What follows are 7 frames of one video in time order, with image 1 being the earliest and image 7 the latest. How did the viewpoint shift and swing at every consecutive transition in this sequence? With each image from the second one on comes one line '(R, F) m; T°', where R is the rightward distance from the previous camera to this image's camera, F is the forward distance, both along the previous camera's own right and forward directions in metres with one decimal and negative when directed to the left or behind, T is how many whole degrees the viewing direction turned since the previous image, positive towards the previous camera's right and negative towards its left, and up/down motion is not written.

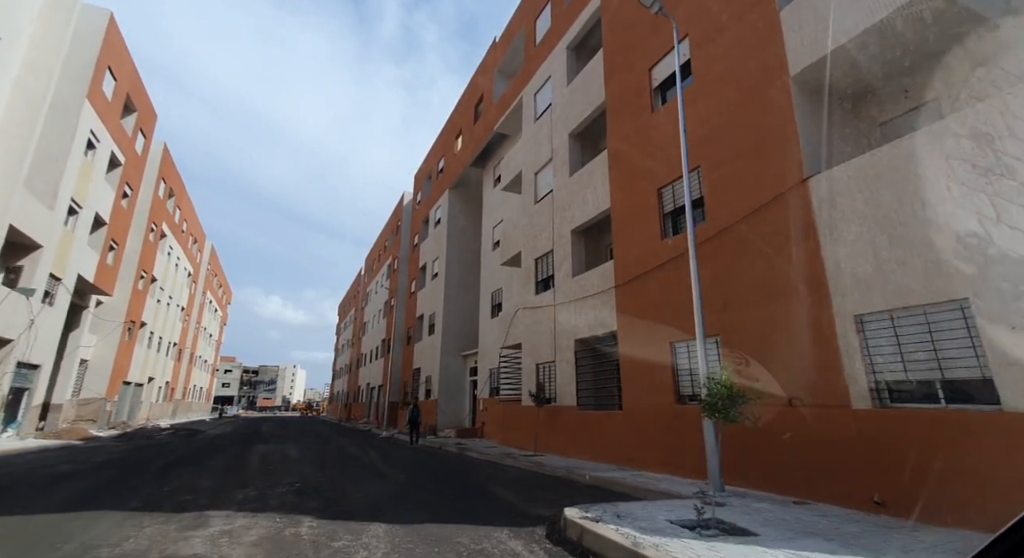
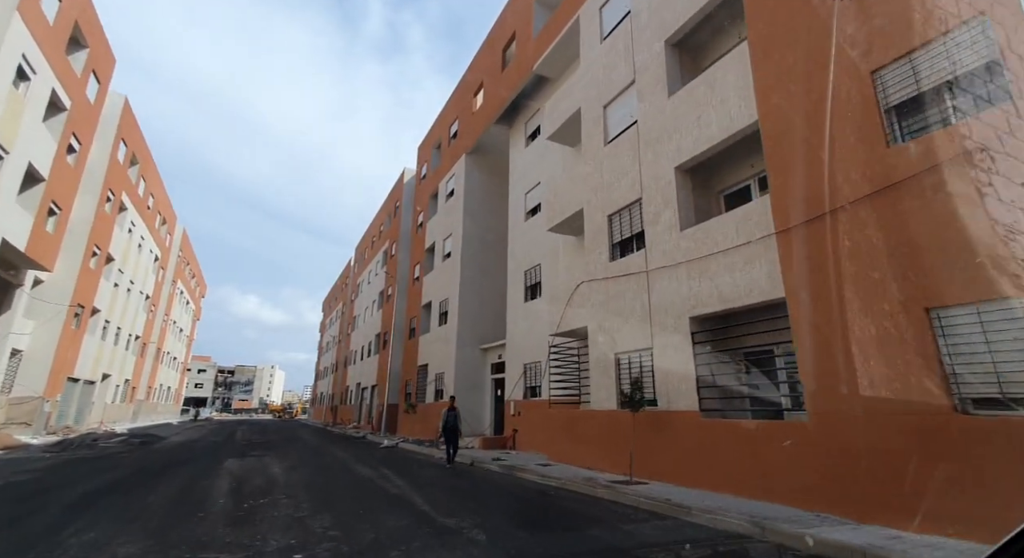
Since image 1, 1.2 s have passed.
(-1.9, +3.8) m; +2°
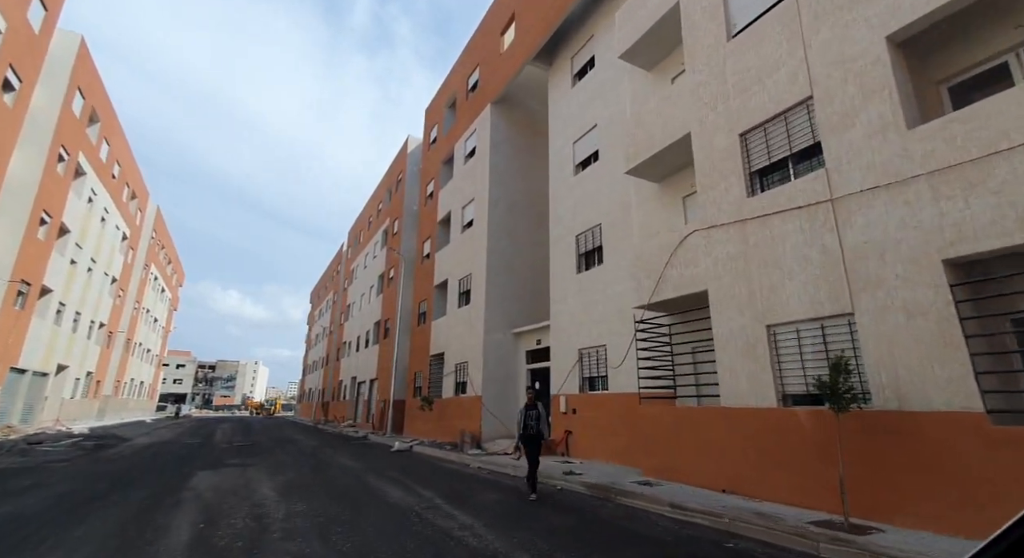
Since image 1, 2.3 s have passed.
(-1.7, +3.4) m; +2°
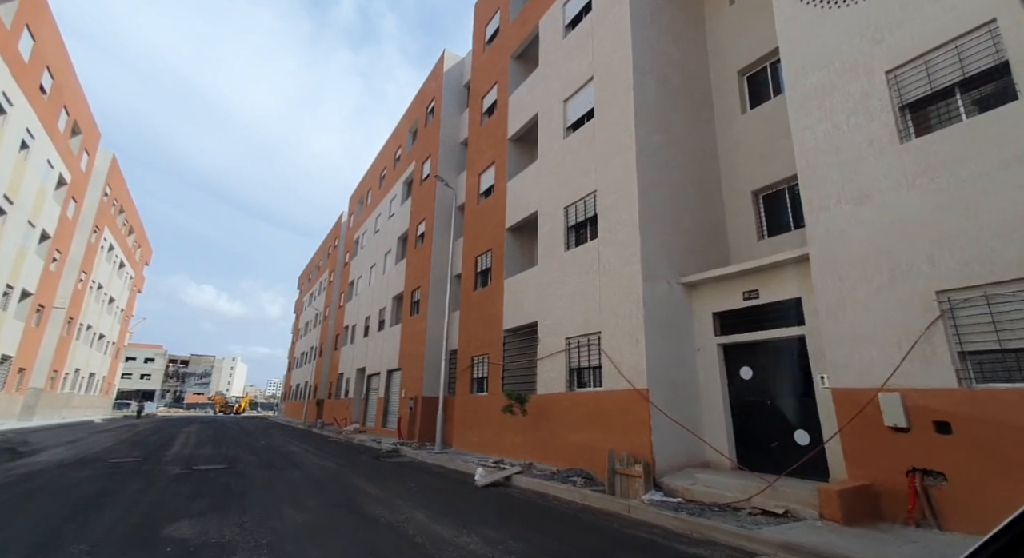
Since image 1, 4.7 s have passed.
(-3.7, +7.2) m; +2°
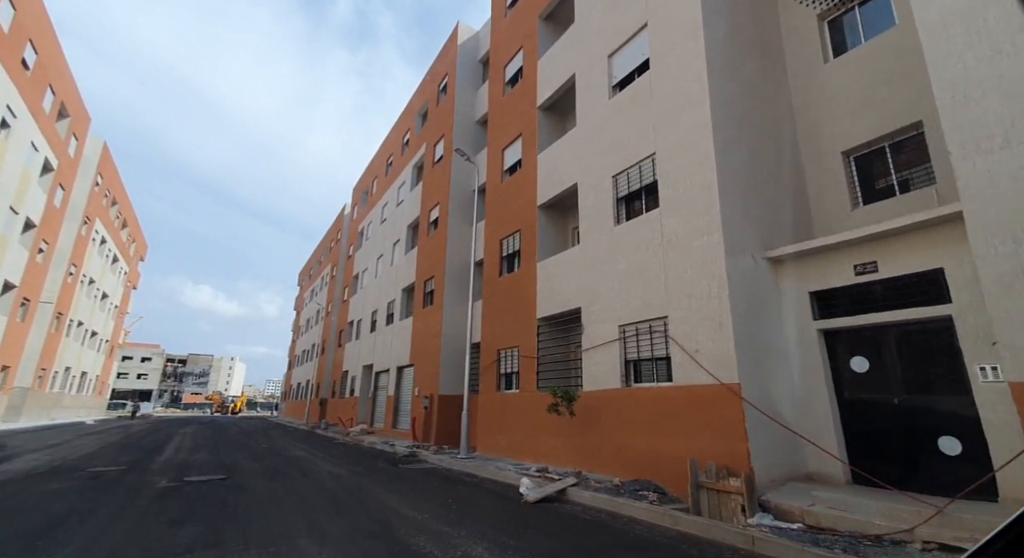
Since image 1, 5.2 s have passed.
(-0.9, +1.6) m; 0°
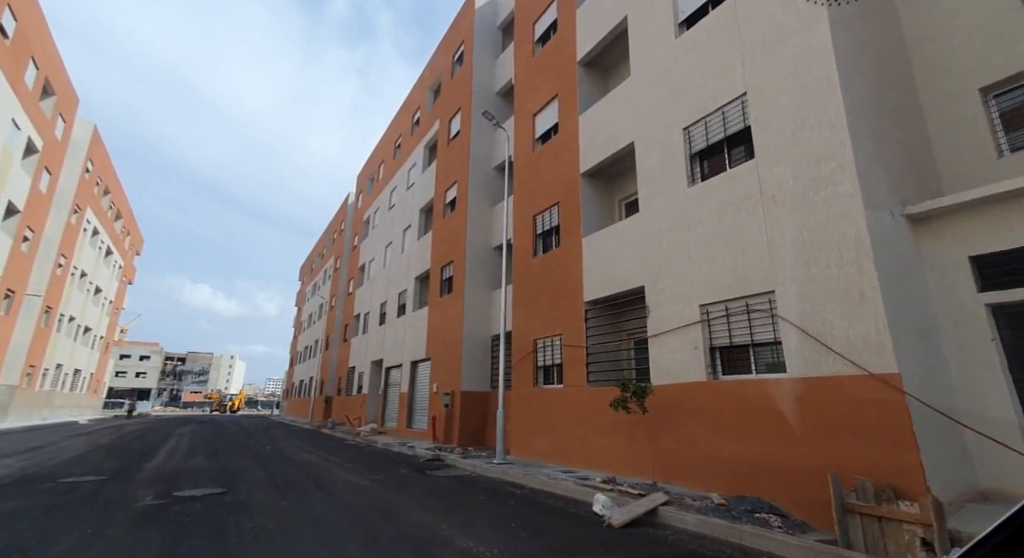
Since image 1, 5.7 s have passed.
(-1.0, +1.7) m; 0°
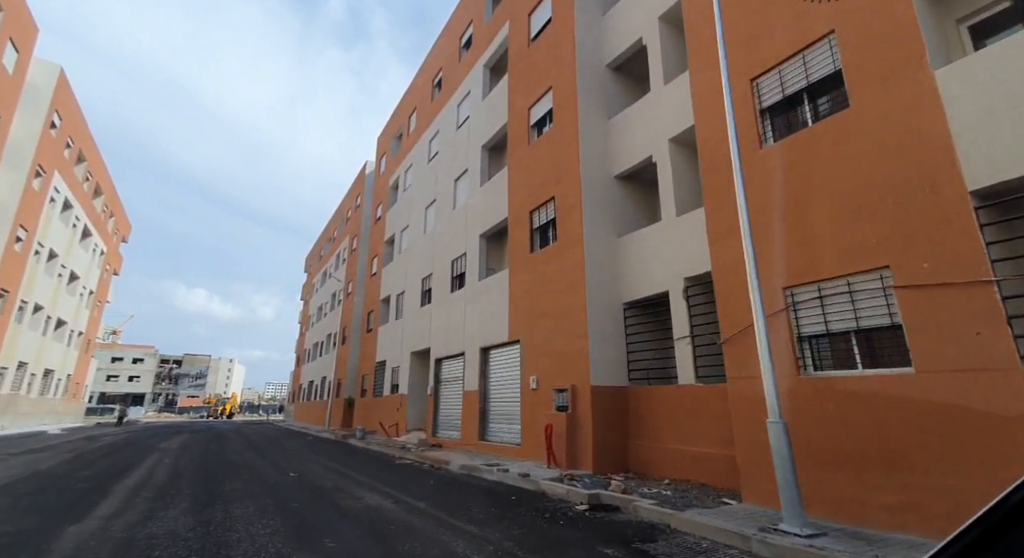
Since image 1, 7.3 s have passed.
(-3.3, +5.7) m; 0°
